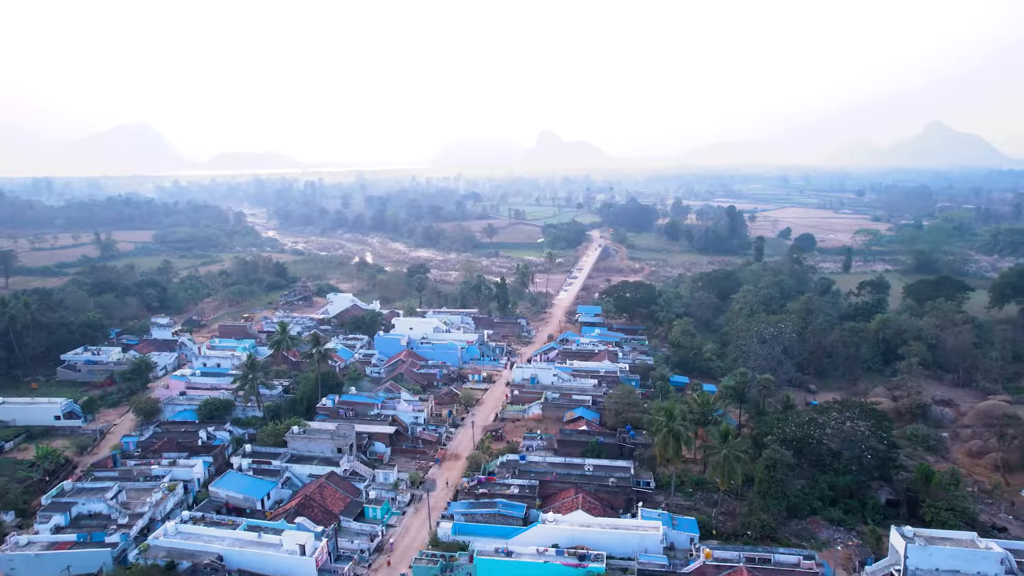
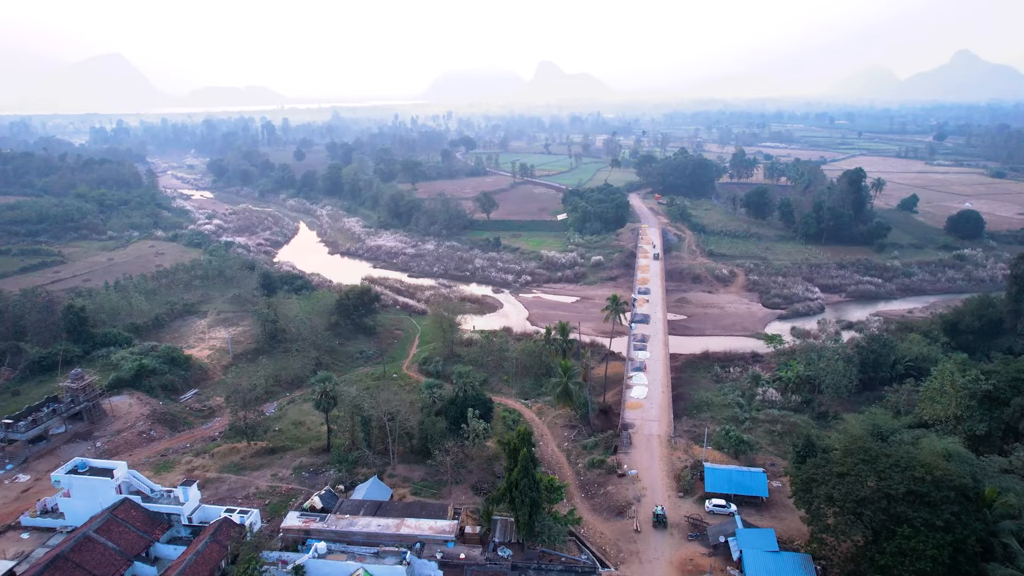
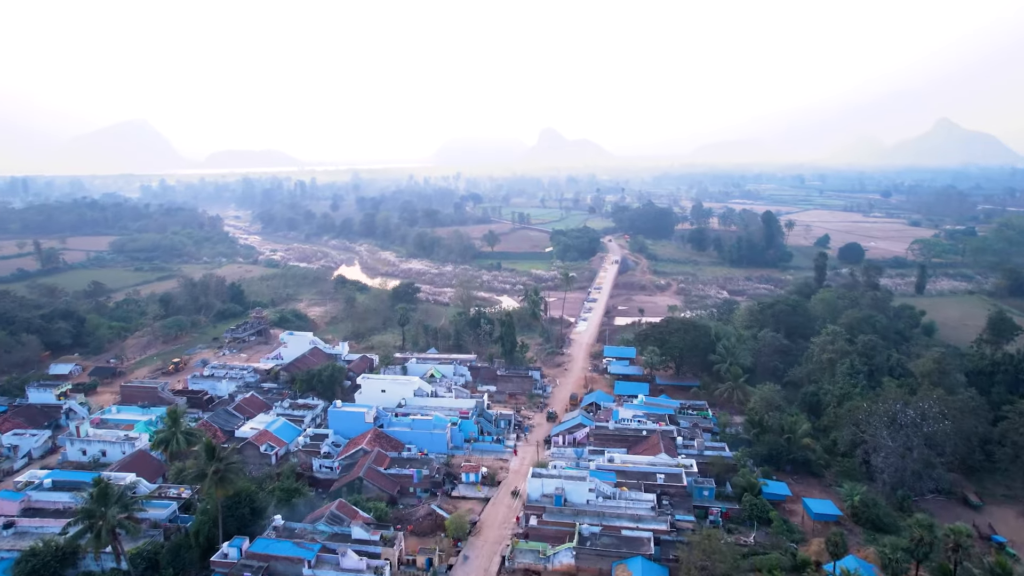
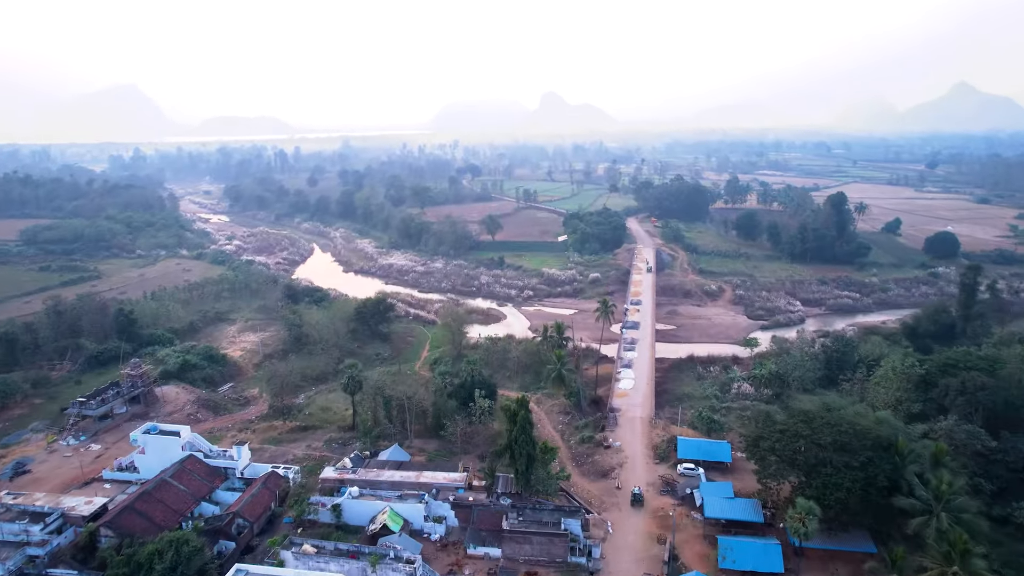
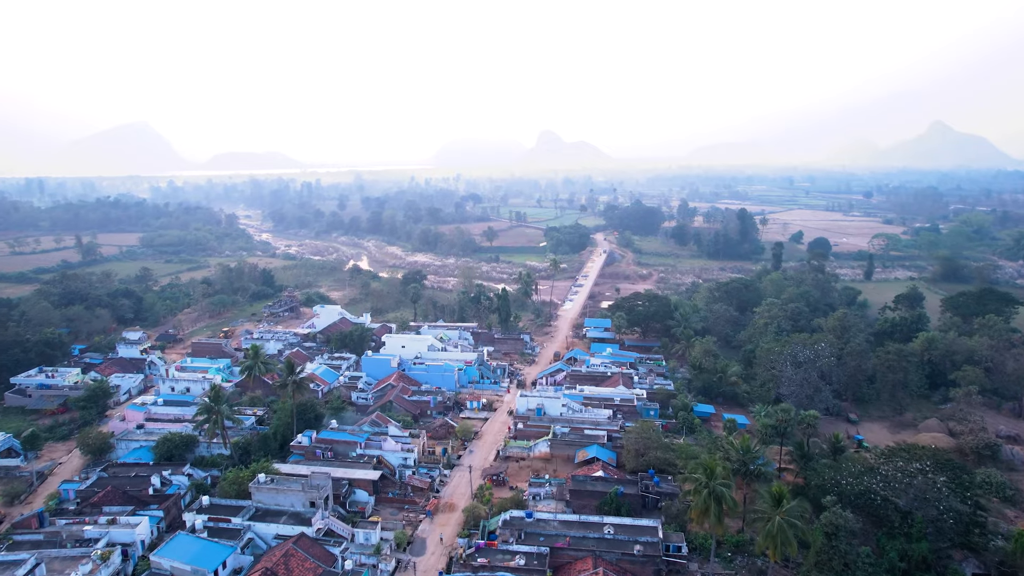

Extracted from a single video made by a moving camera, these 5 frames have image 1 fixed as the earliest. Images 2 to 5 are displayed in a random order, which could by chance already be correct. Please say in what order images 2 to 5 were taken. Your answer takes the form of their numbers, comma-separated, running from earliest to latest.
5, 3, 4, 2
